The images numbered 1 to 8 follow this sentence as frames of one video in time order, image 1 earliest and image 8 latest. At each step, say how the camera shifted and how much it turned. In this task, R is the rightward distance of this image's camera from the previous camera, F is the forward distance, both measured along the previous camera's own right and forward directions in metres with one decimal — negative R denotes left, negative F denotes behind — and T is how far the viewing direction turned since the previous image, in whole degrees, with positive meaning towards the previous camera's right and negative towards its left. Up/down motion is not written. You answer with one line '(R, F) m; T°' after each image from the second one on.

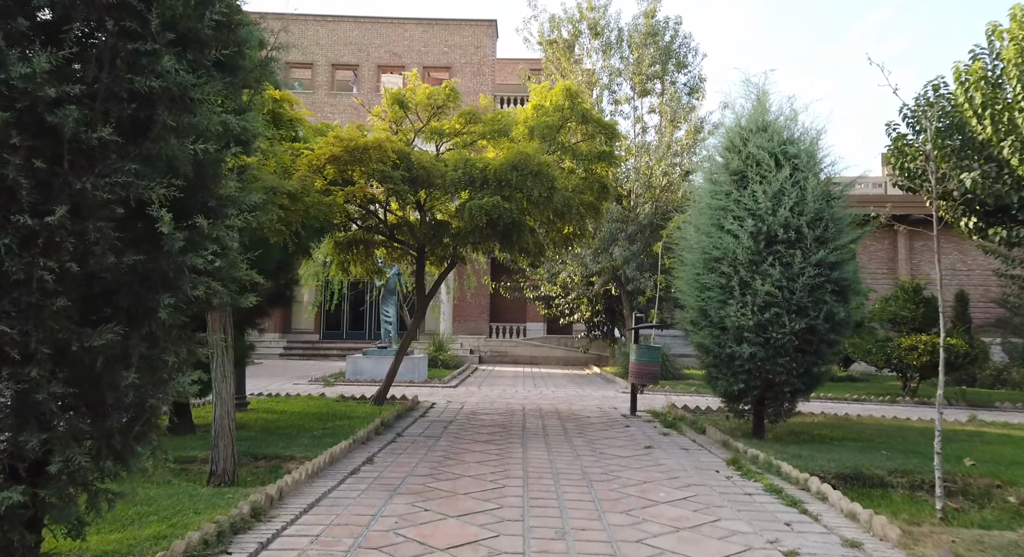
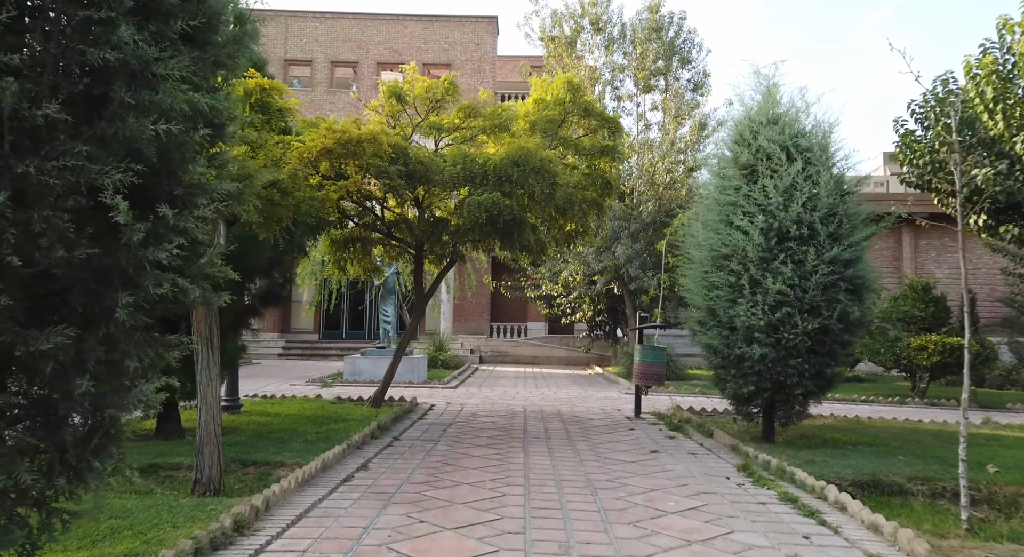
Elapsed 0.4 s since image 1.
(0.0, +0.3) m; 0°
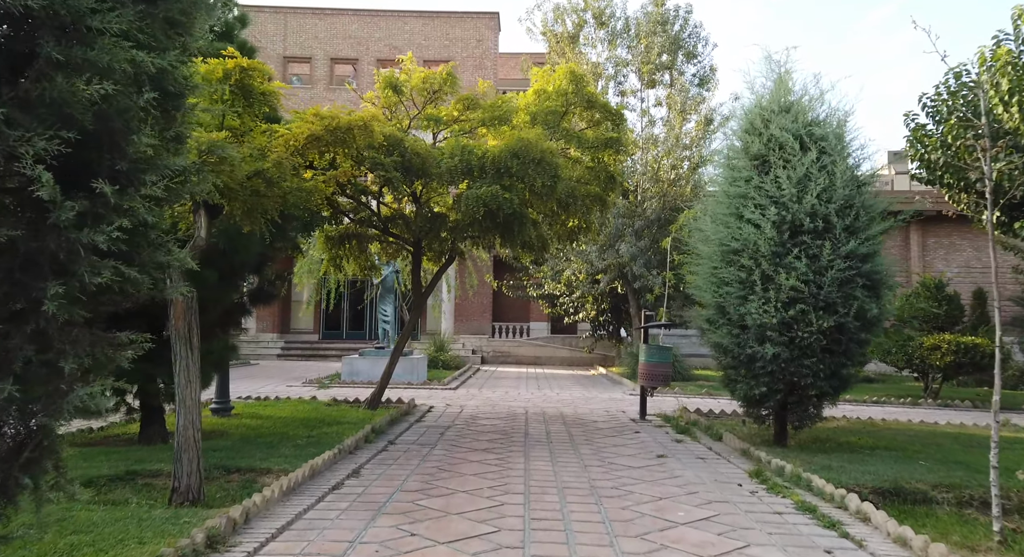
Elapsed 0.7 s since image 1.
(0.0, +0.4) m; 0°
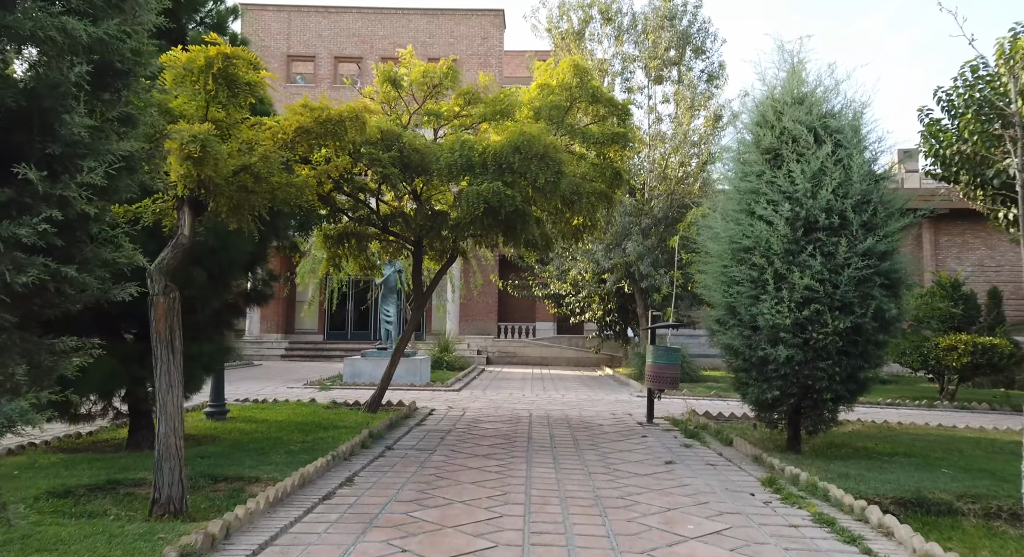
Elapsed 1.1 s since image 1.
(+0.1, +0.3) m; -1°
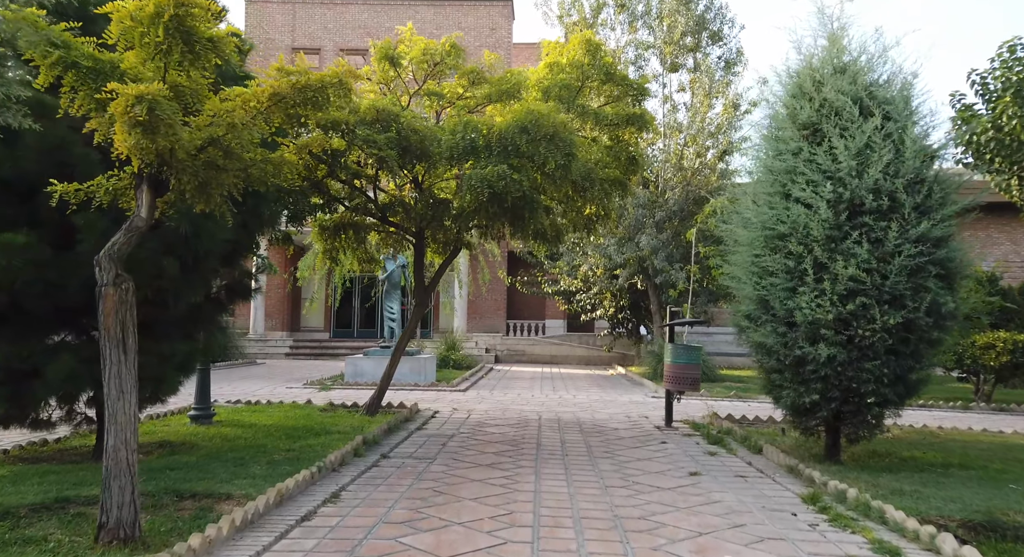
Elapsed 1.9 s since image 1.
(0.0, +0.8) m; -1°
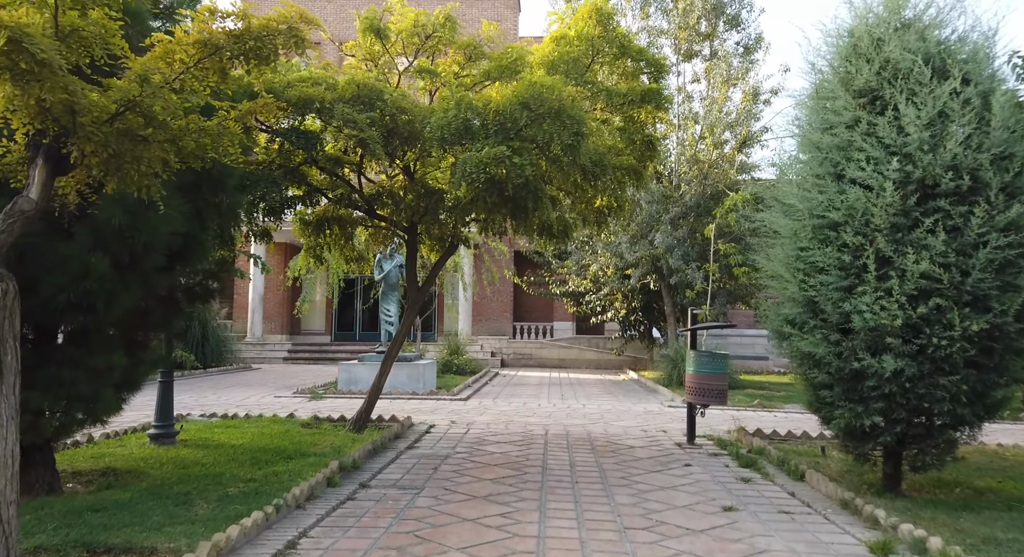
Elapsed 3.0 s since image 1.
(+0.1, +1.1) m; -1°
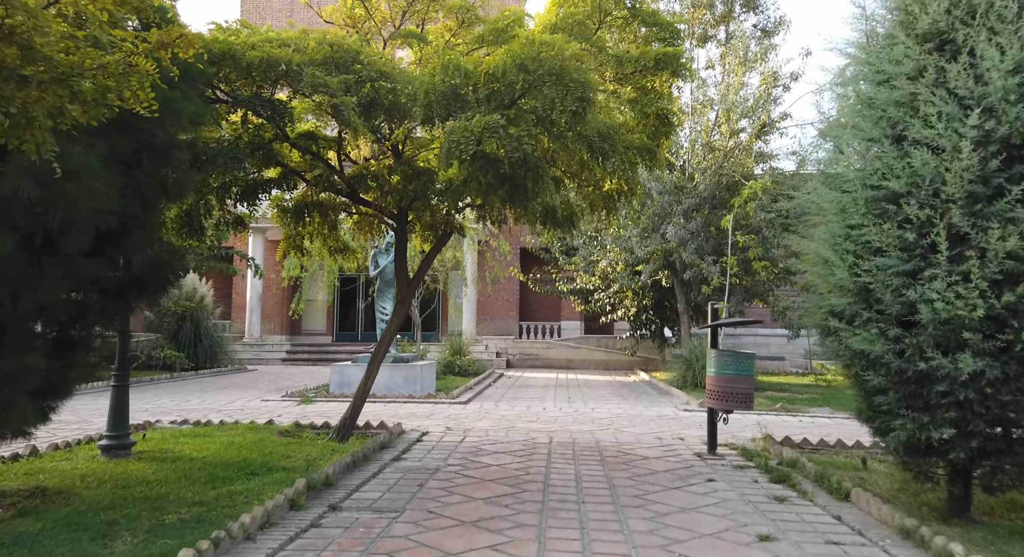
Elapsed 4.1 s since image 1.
(+0.1, +1.0) m; -1°
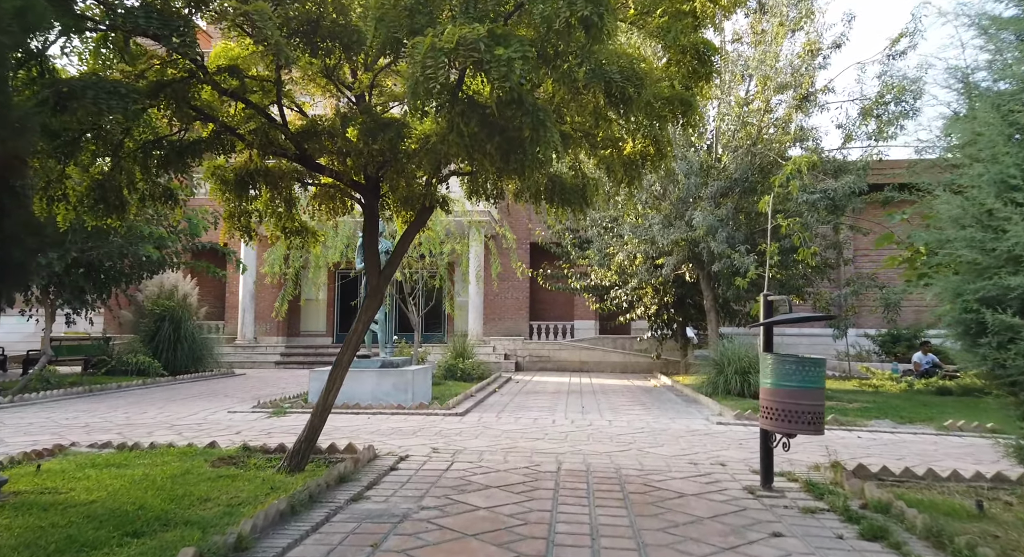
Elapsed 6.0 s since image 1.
(+0.1, +1.9) m; -1°
